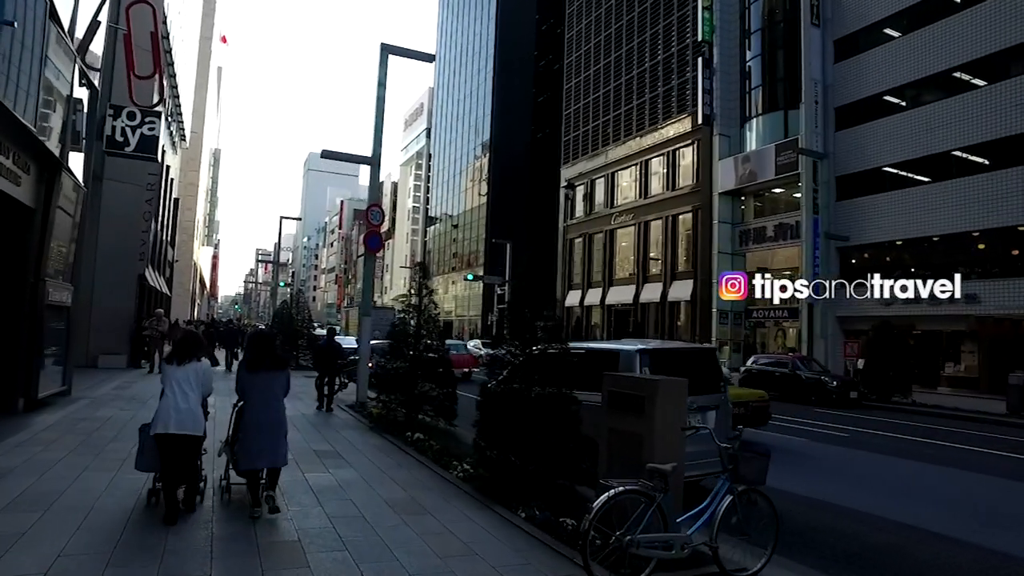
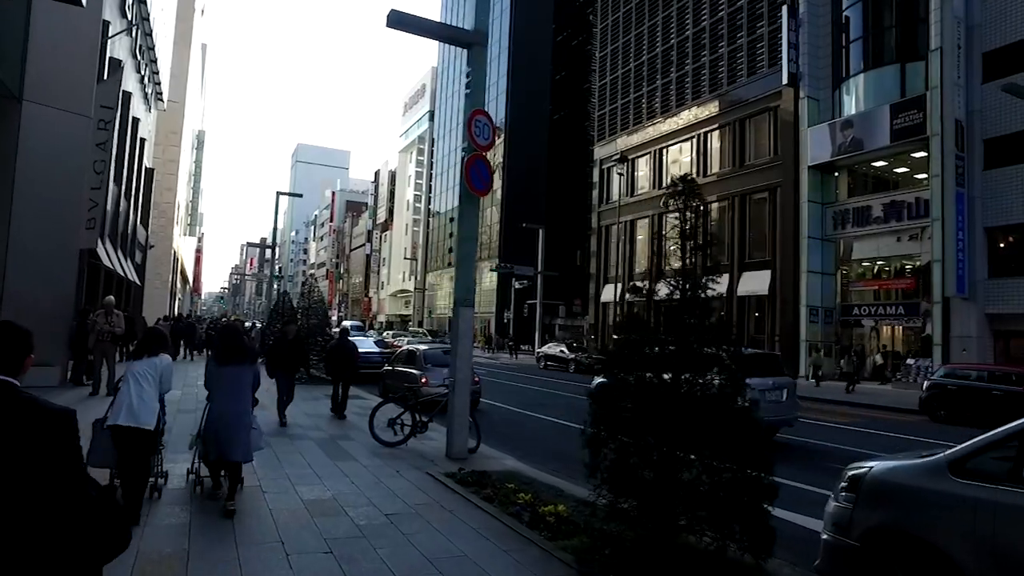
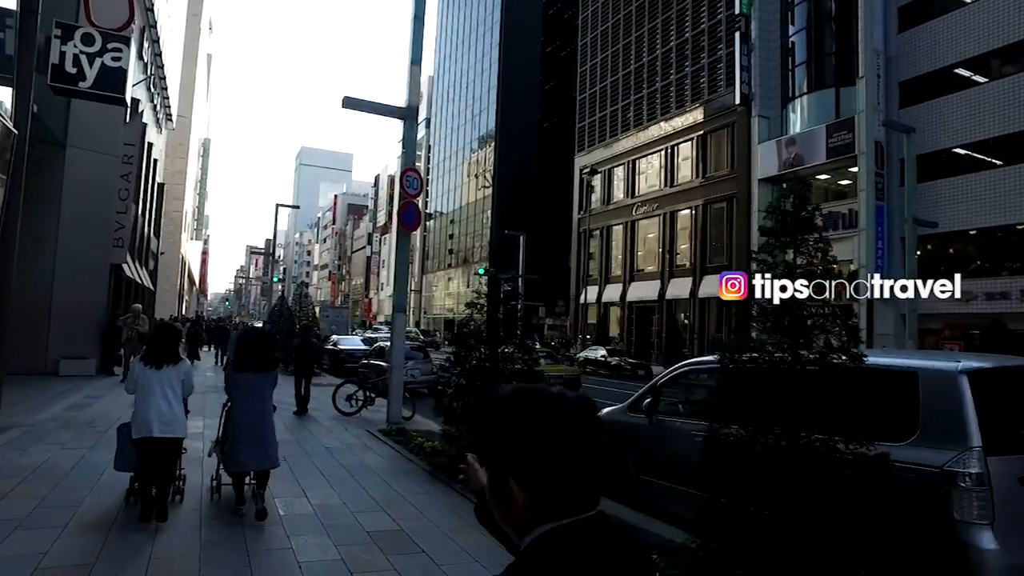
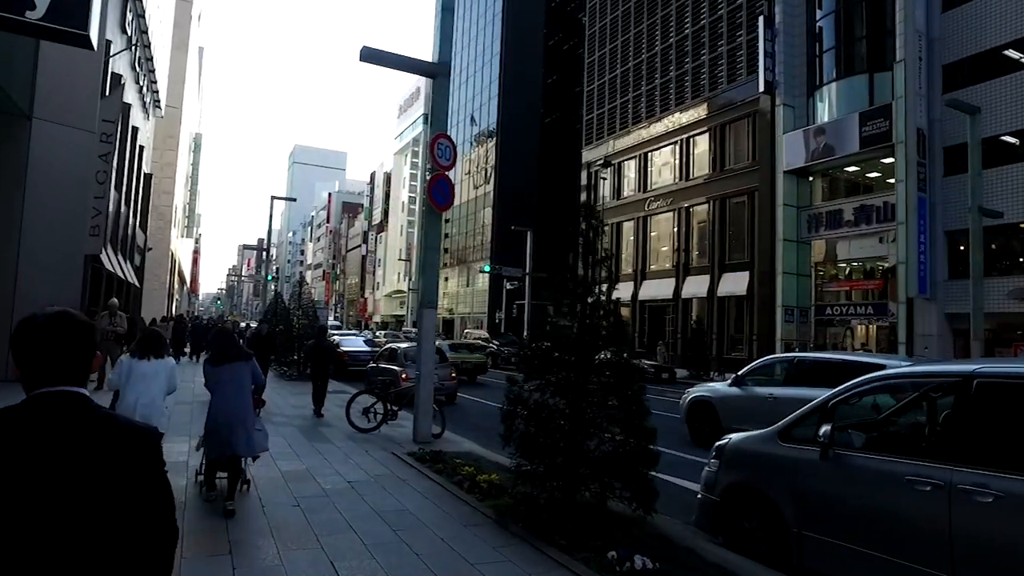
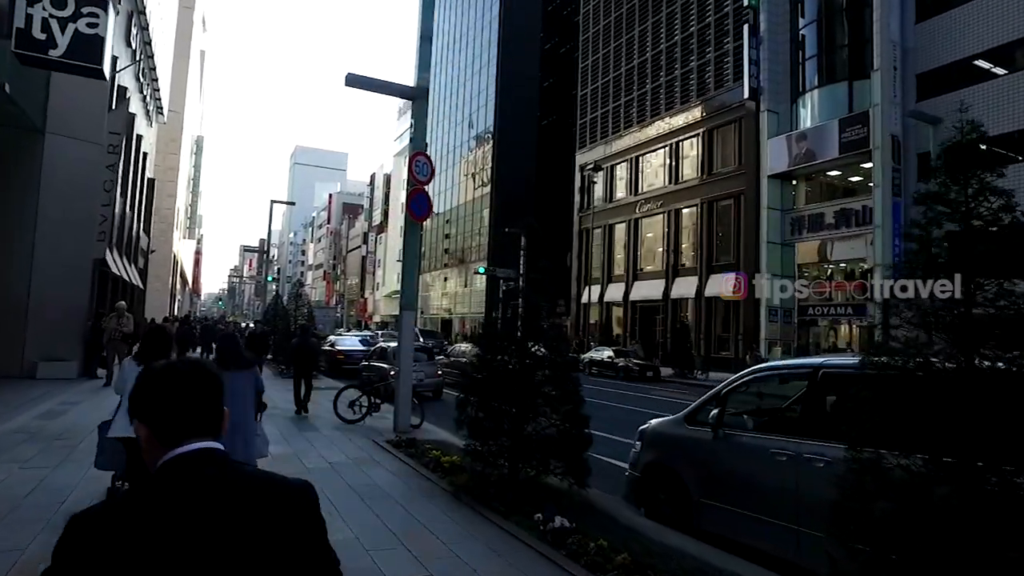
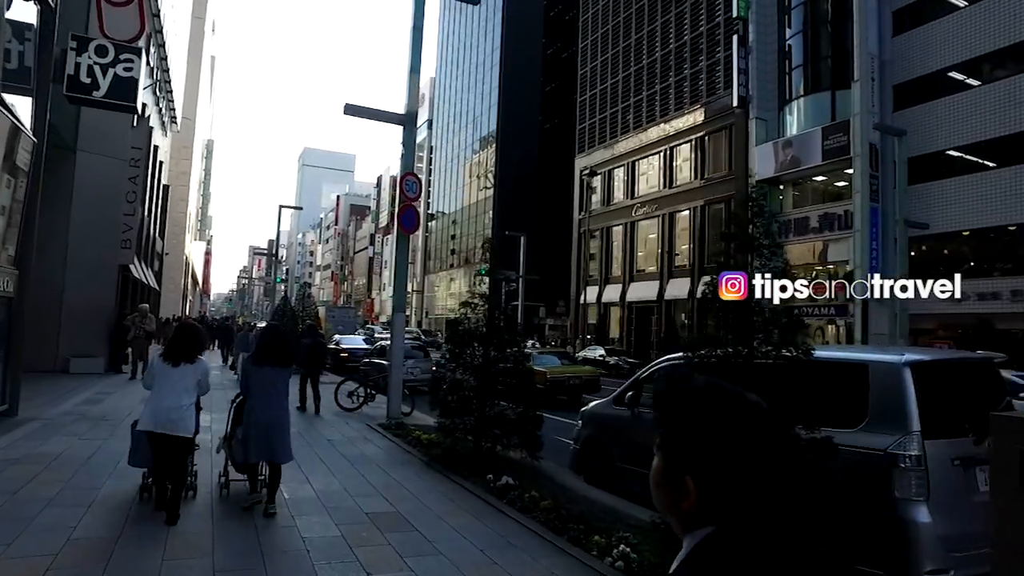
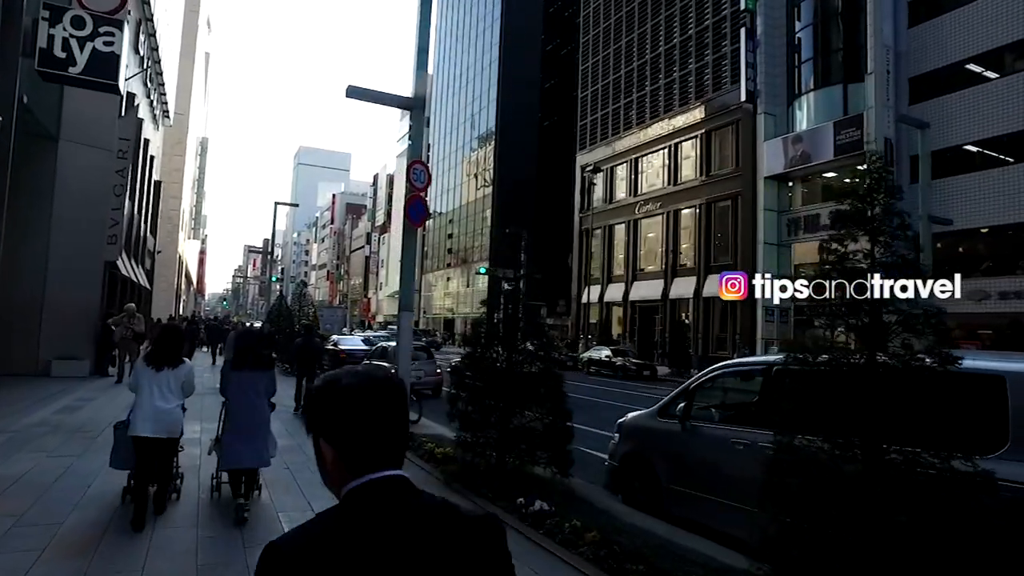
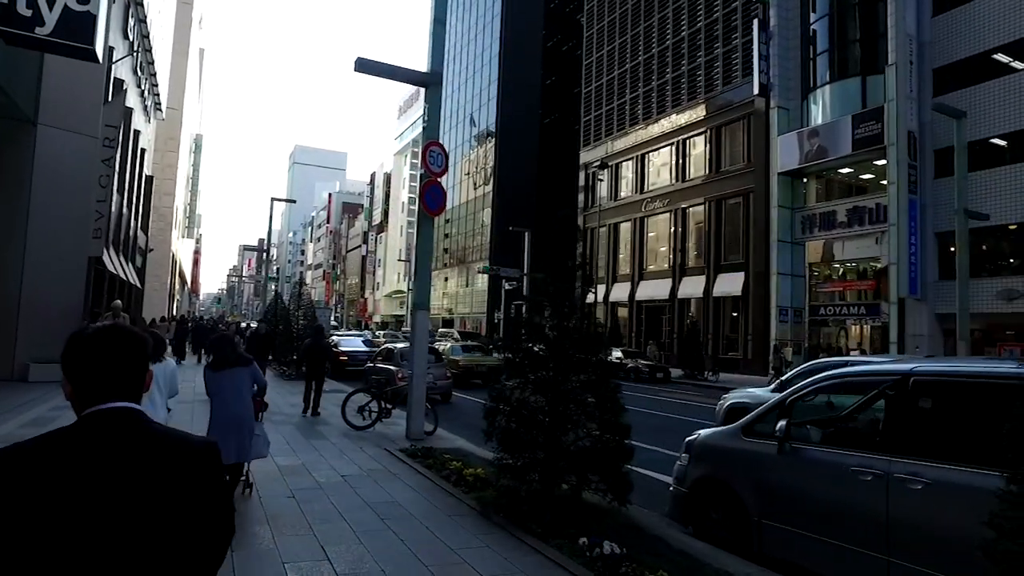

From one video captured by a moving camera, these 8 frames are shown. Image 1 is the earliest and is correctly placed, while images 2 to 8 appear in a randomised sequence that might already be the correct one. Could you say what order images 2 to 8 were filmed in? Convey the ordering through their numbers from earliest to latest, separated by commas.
6, 3, 7, 5, 8, 4, 2
